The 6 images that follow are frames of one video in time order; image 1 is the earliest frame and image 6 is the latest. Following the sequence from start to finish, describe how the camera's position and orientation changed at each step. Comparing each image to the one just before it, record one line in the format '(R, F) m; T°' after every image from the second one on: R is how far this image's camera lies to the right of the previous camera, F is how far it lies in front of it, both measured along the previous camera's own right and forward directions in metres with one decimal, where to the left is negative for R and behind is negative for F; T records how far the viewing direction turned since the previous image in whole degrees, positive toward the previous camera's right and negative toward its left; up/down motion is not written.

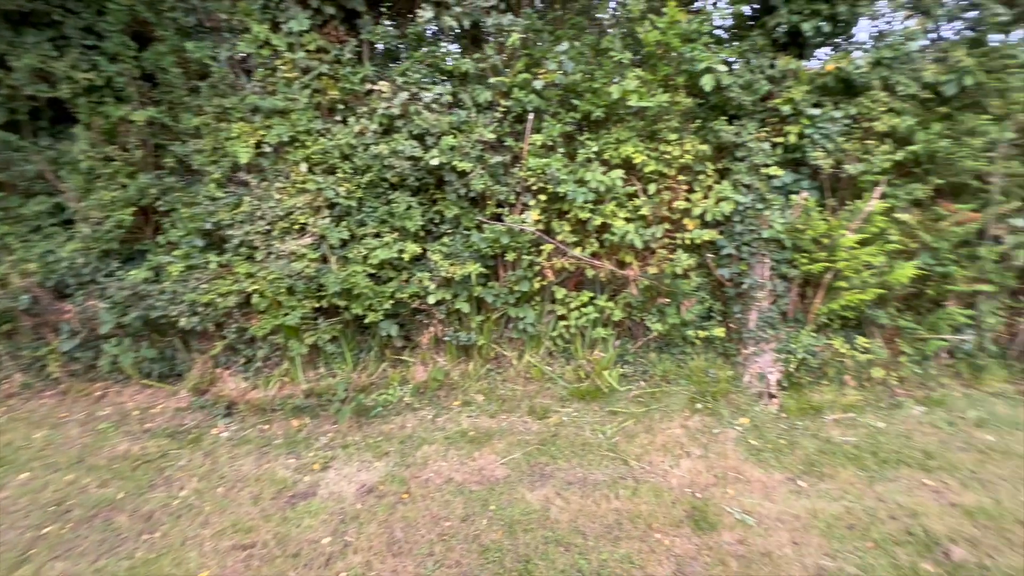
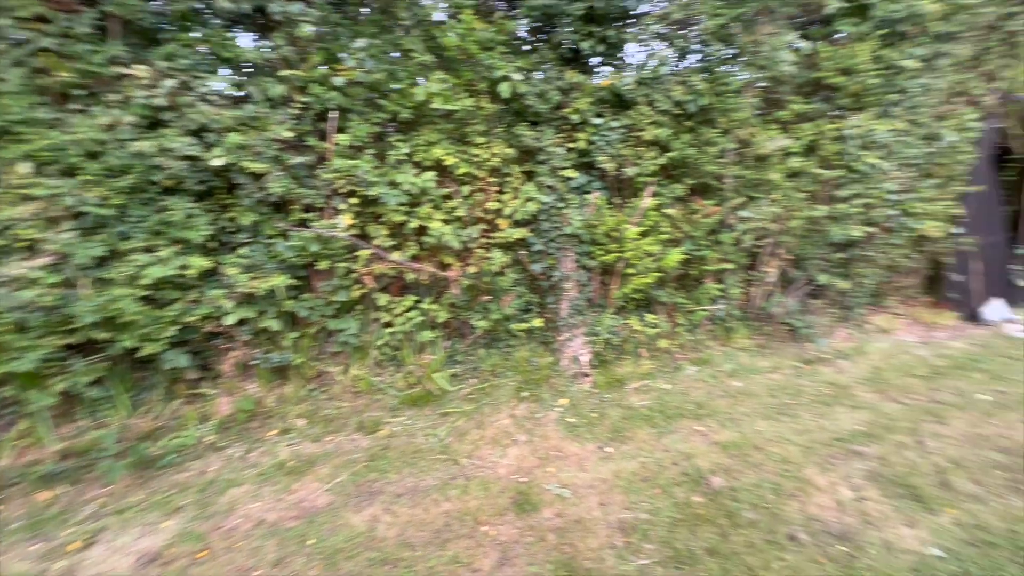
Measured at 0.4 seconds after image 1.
(+0.2, 0.0) m; +19°
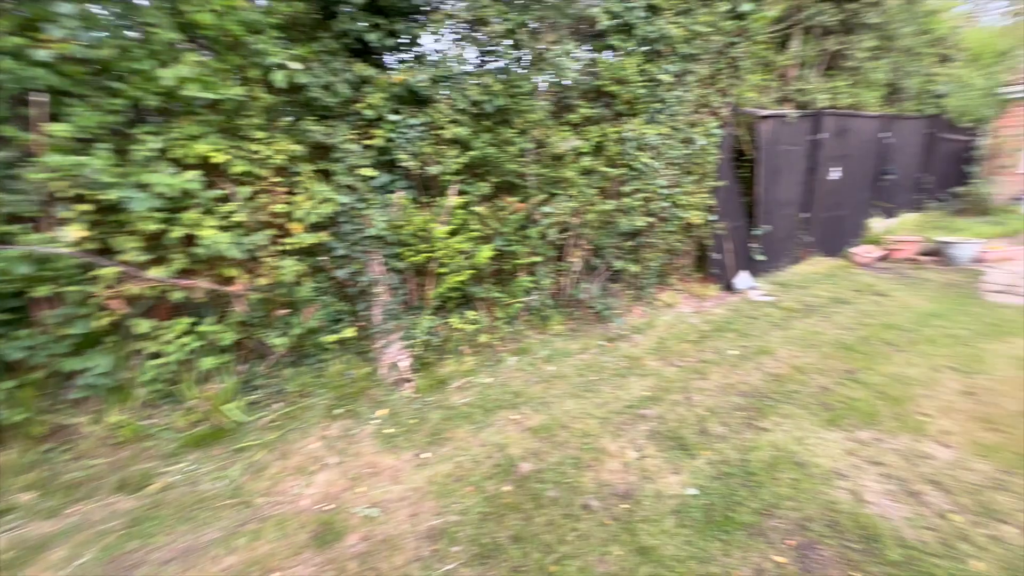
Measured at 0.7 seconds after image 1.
(+0.3, 0.0) m; +18°
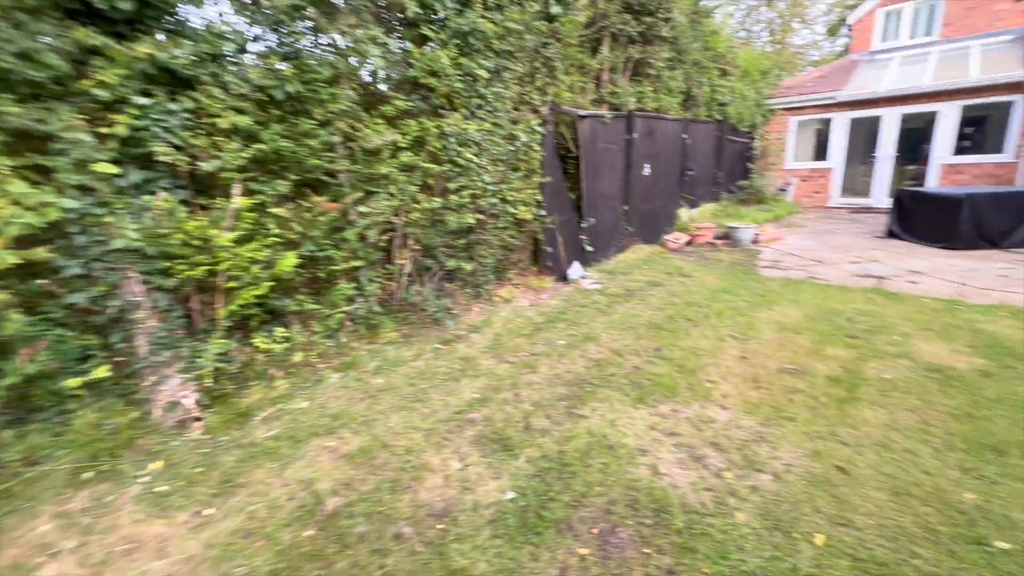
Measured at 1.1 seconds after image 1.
(+0.4, +0.1) m; +16°
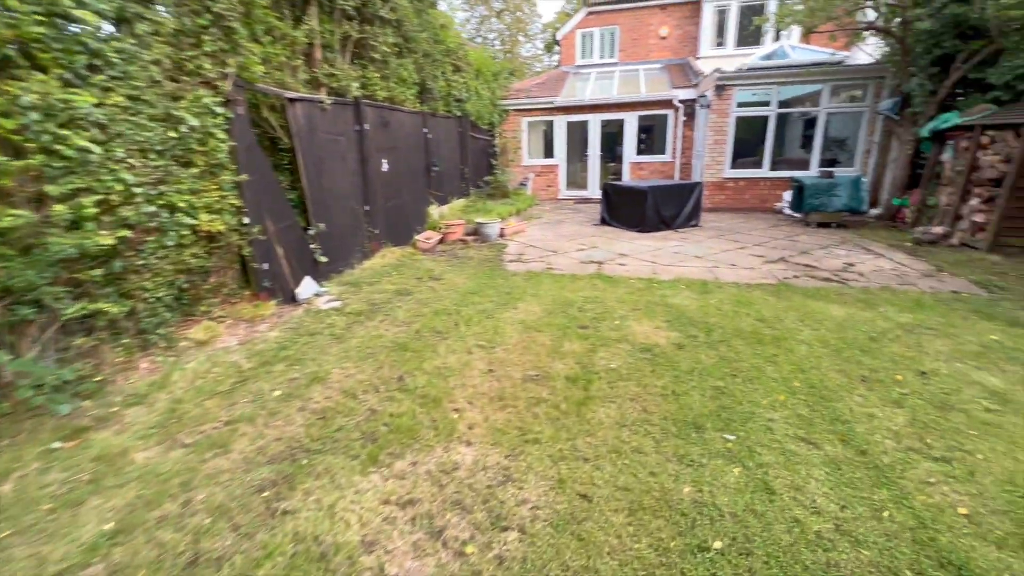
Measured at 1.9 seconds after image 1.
(+0.5, +0.6) m; +27°
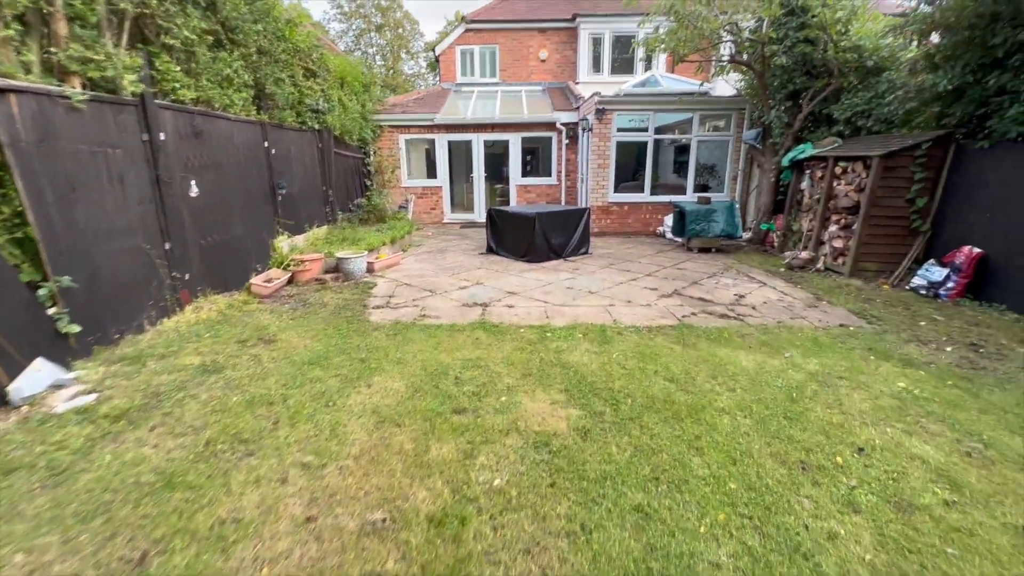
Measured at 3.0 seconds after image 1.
(+0.3, +1.0) m; +13°
